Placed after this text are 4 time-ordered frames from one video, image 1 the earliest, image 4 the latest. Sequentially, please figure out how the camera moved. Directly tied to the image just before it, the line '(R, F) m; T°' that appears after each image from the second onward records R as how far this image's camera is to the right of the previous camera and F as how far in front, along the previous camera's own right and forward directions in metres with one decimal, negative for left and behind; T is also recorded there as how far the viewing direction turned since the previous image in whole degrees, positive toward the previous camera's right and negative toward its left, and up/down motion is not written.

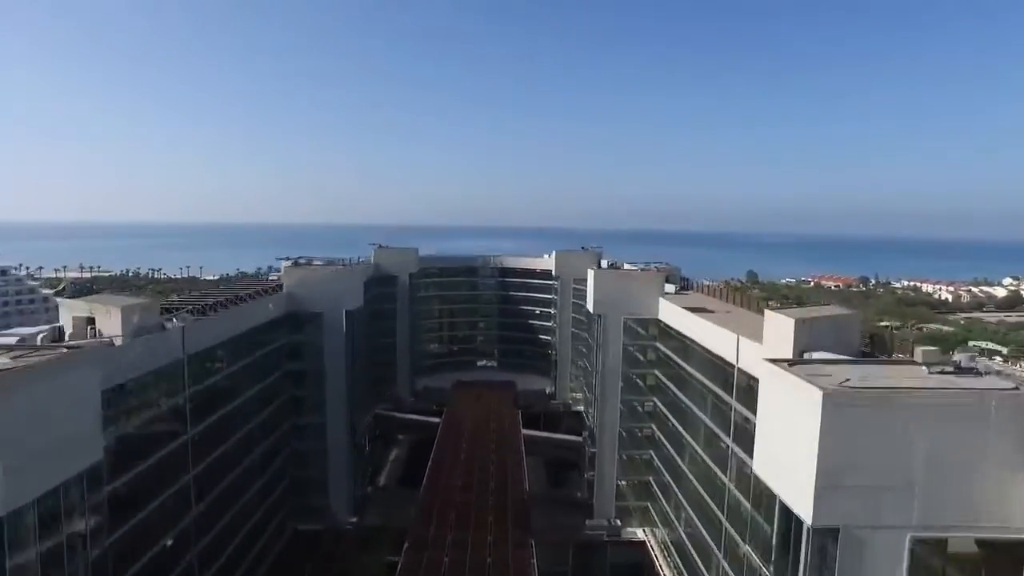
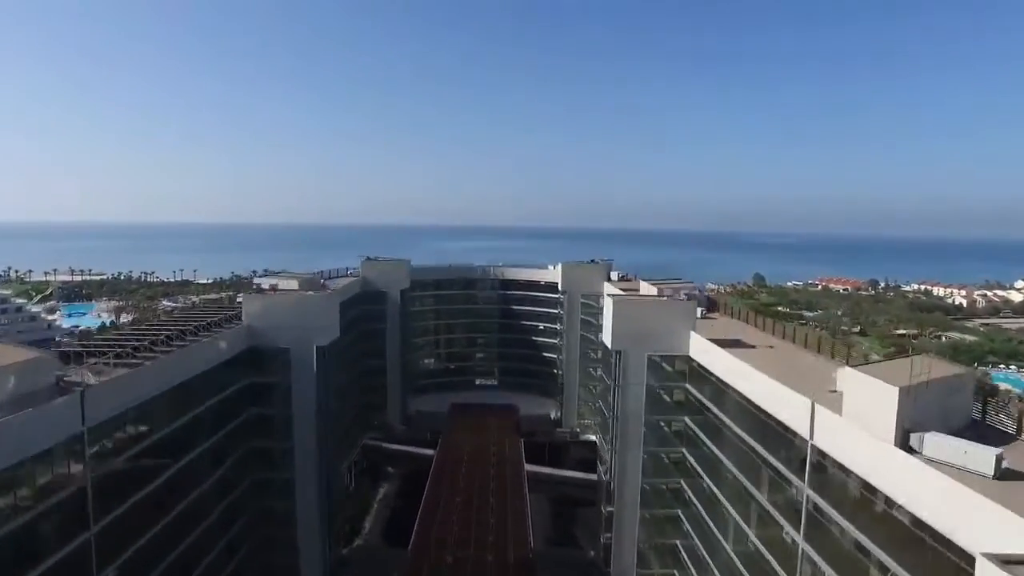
(0.0, +2.4) m; 0°
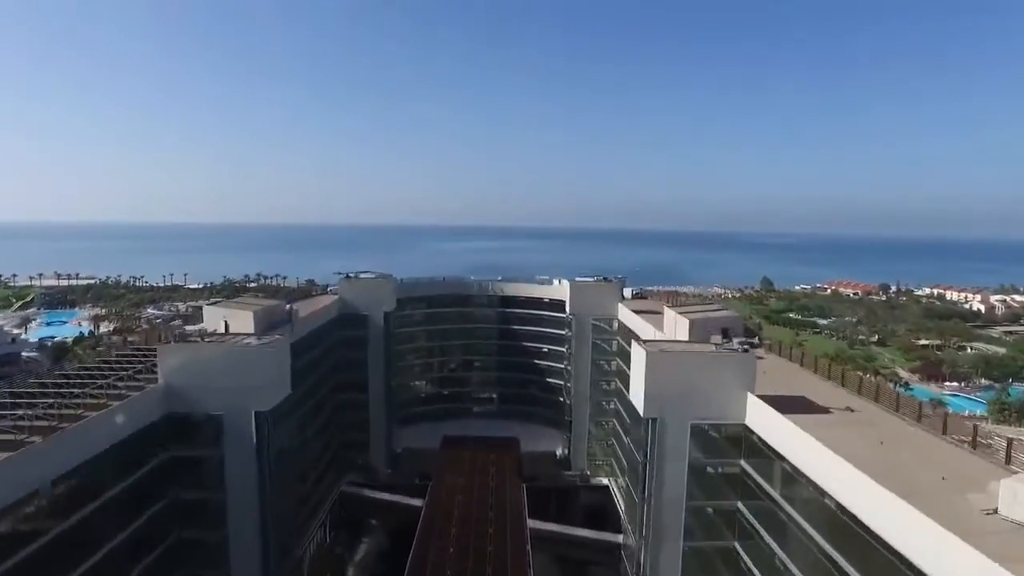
(0.0, +3.1) m; 0°
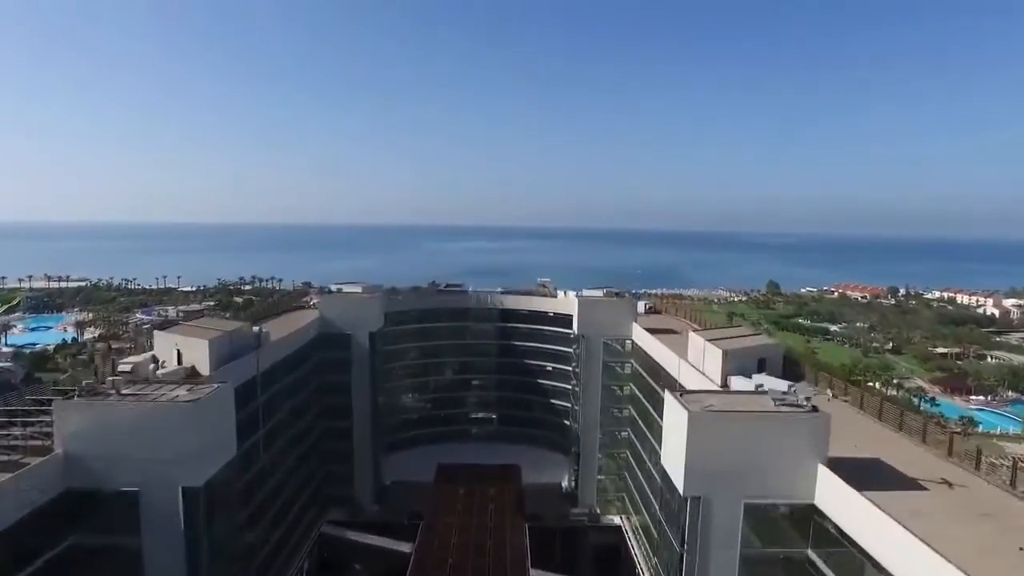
(0.0, +2.2) m; 0°
